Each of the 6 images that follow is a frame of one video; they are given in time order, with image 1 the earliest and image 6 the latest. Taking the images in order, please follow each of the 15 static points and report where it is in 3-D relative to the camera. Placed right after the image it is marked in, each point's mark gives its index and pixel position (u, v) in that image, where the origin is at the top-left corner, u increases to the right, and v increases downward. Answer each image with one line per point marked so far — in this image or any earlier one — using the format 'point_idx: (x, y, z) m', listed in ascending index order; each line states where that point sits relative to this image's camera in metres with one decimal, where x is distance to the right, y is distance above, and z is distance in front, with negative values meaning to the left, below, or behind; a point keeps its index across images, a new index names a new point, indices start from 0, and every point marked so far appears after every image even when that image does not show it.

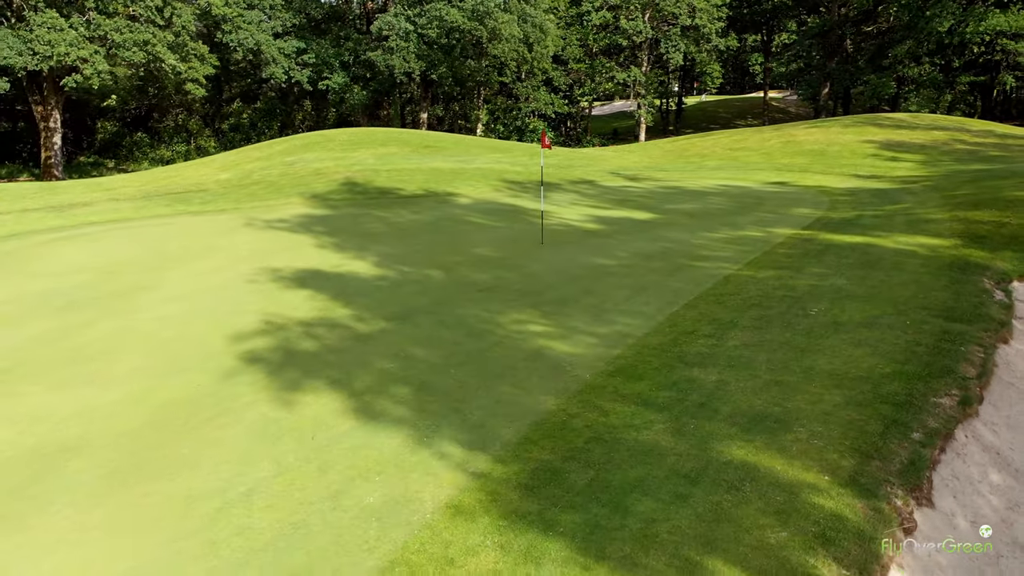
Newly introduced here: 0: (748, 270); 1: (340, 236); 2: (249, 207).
0: (+3.1, +0.2, +10.7) m
1: (-3.0, +0.9, +14.2) m
2: (-5.4, +1.6, +16.8) m
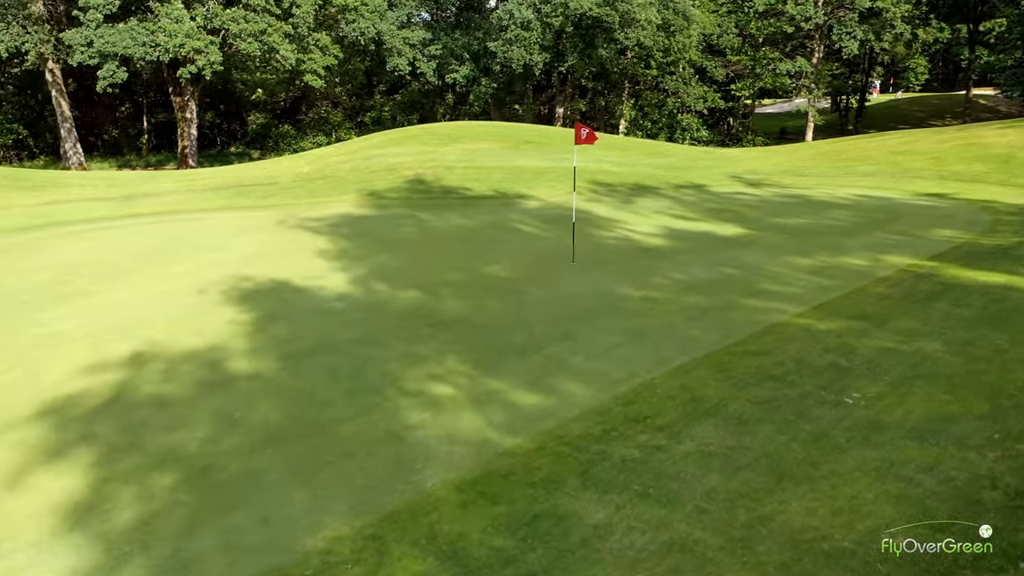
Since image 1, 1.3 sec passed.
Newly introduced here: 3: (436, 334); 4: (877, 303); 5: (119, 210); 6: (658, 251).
0: (+2.8, -0.3, +7.7) m
1: (-2.3, +0.8, +12.5) m
2: (-4.1, +1.6, +15.5) m
3: (-0.7, -0.4, +7.5) m
4: (+3.6, -0.2, +8.2) m
5: (-7.5, +1.5, +15.7) m
6: (+2.0, +0.5, +11.3) m
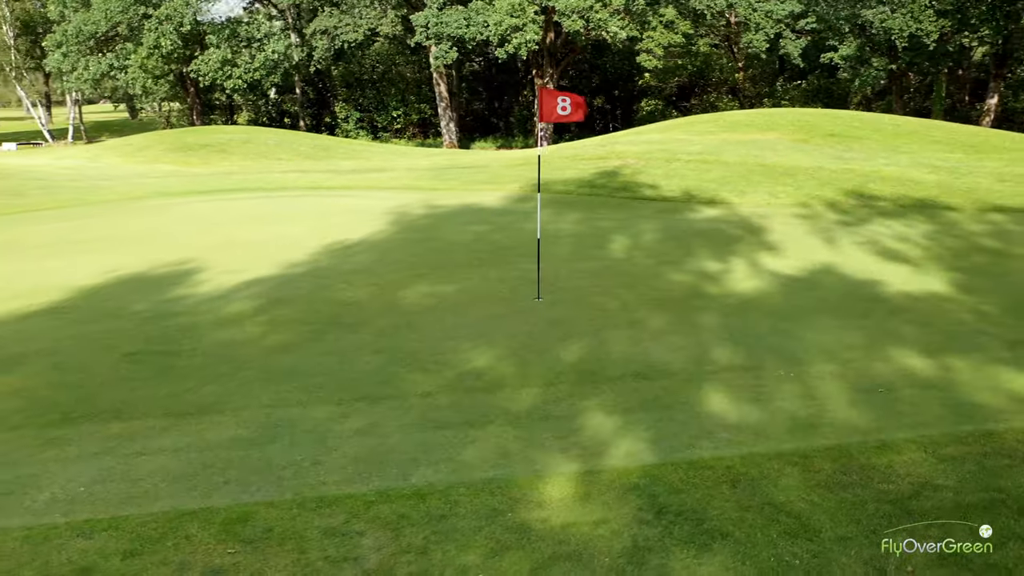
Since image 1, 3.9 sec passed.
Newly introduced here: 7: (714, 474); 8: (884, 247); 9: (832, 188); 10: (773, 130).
0: (+0.3, -0.9, +3.6) m
1: (-1.2, +0.7, +10.3) m
2: (-0.9, +1.7, +13.8) m
3: (-2.8, -0.5, +5.4) m
4: (+1.3, -0.9, +3.6) m
5: (-3.6, +2.0, +15.8) m
6: (+1.7, -0.1, +7.0) m
7: (+0.9, -0.8, +3.8) m
8: (+4.2, +0.5, +9.3) m
9: (+4.8, +1.5, +12.4) m
10: (+5.3, +3.2, +16.8) m
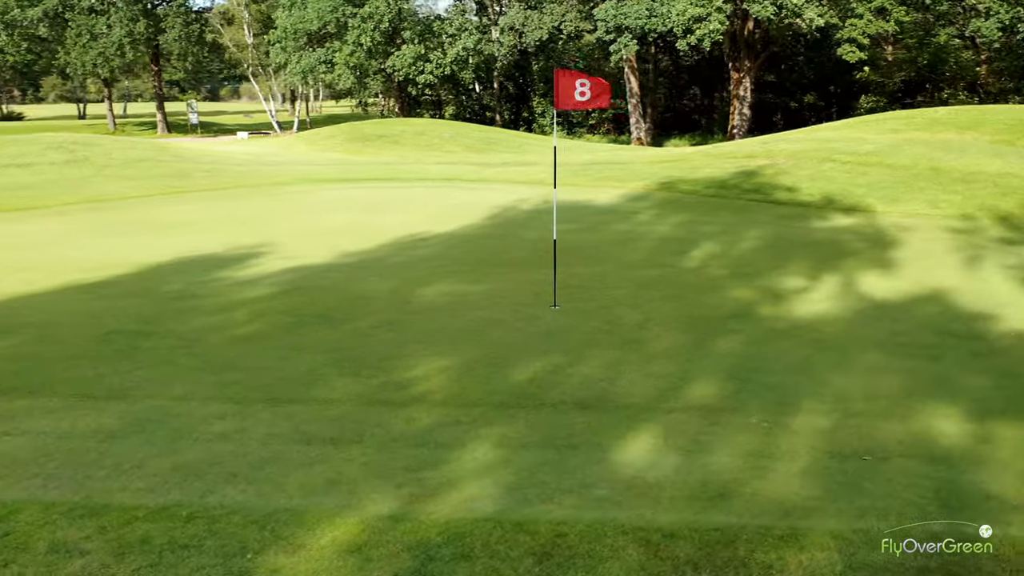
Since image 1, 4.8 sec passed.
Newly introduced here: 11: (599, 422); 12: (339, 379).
0: (-0.6, -0.9, +3.1) m
1: (-0.1, +0.7, +9.9) m
2: (+1.1, +1.6, +13.1) m
3: (-3.0, -0.4, +5.6) m
4: (+0.4, -1.0, +2.7) m
5: (-0.9, +2.2, +15.8) m
6: (+1.7, -0.3, +5.9) m
7: (+0.1, -0.9, +3.0) m
8: (+4.8, +0.1, +7.5) m
9: (+6.3, +1.1, +10.3) m
10: (+8.0, +2.7, +14.4) m
11: (+0.5, -0.7, +4.2) m
12: (-1.0, -0.5, +4.8) m
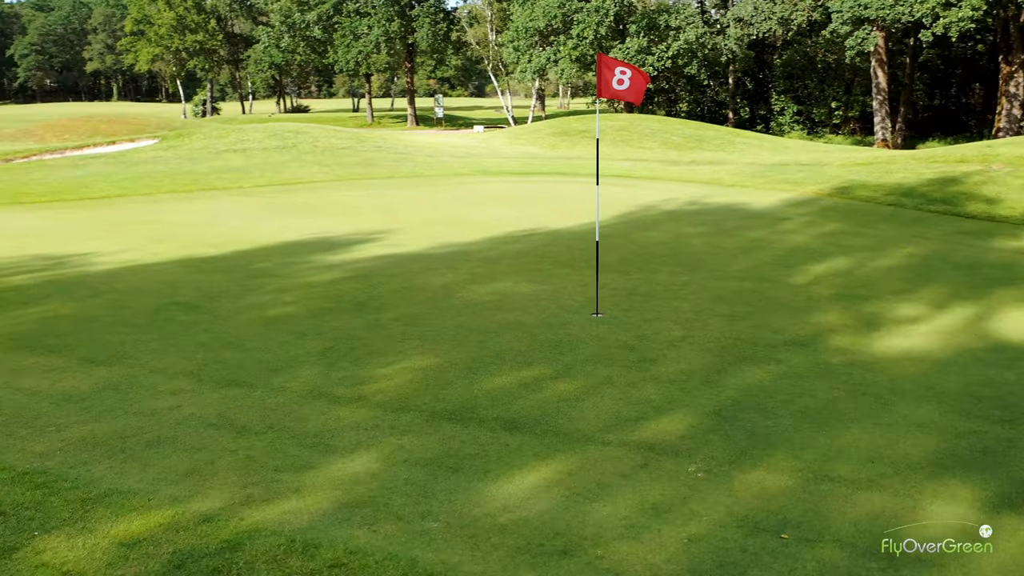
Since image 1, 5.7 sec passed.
0: (-1.3, -0.9, +3.0) m
1: (+1.3, +0.7, +9.3) m
2: (+3.5, +1.5, +12.0) m
3: (-2.8, -0.2, +6.1) m
4: (-0.5, -1.0, +2.4) m
5: (+2.4, +2.1, +15.1) m
6: (+1.8, -0.4, +5.0) m
7: (-0.7, -0.9, +2.7) m
8: (+5.2, -0.3, +5.5) m
9: (+7.5, +0.6, +7.8) m
10: (+10.5, +2.1, +11.1) m
11: (+0.1, -0.7, +3.7) m
12: (-1.1, -0.5, +4.8) m
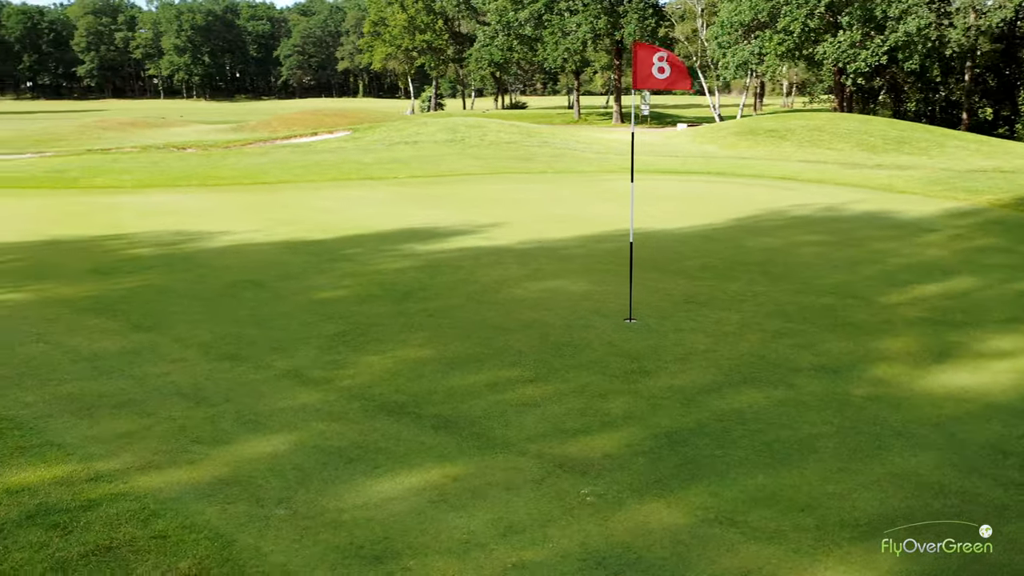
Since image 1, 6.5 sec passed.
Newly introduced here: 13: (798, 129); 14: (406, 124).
0: (-1.8, -0.8, +3.2) m
1: (+2.4, +0.6, +8.7) m
2: (+5.3, +1.2, +10.7) m
3: (-2.5, 0.0, +6.6) m
4: (-1.2, -0.9, +2.4) m
5: (+5.1, +1.9, +14.0) m
6: (+1.7, -0.5, +4.4) m
7: (-1.3, -0.8, +2.8) m
8: (+5.1, -0.6, +4.0) m
9: (+8.0, +0.1, +5.6) m
10: (+11.9, +1.3, +8.0) m
11: (-0.3, -0.7, +3.6) m
12: (-1.1, -0.4, +4.9) m
13: (+7.0, +3.9, +20.0) m
14: (-2.5, +3.9, +19.5) m
